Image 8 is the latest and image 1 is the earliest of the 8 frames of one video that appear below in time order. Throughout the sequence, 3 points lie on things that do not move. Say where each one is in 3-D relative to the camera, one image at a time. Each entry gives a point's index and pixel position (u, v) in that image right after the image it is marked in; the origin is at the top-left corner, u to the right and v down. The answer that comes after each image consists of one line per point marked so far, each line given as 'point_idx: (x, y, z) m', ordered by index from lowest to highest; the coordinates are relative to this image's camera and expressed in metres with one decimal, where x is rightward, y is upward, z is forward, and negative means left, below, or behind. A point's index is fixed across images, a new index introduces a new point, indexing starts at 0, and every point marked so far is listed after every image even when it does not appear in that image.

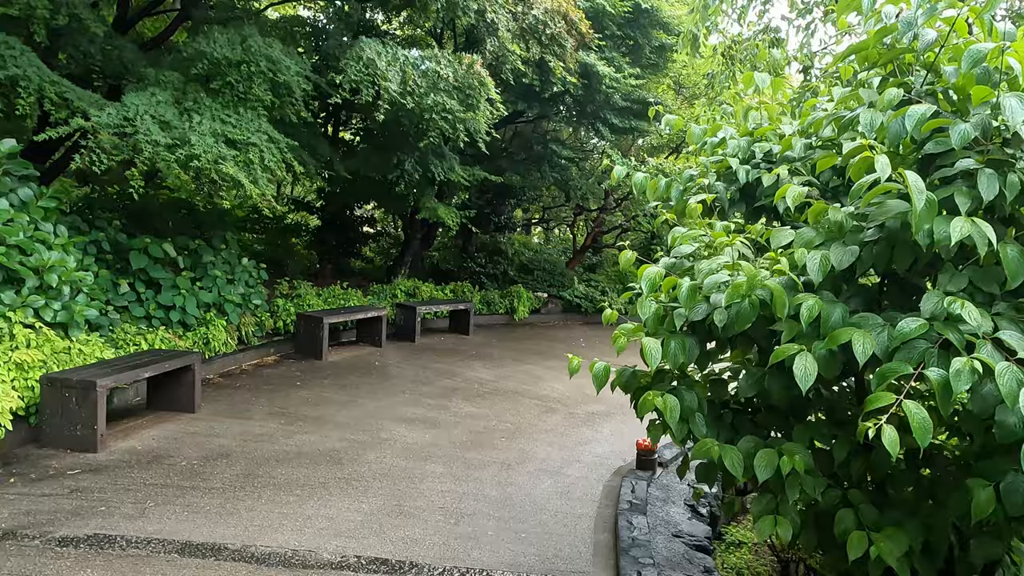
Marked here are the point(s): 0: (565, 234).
0: (+1.0, +1.0, +13.0) m
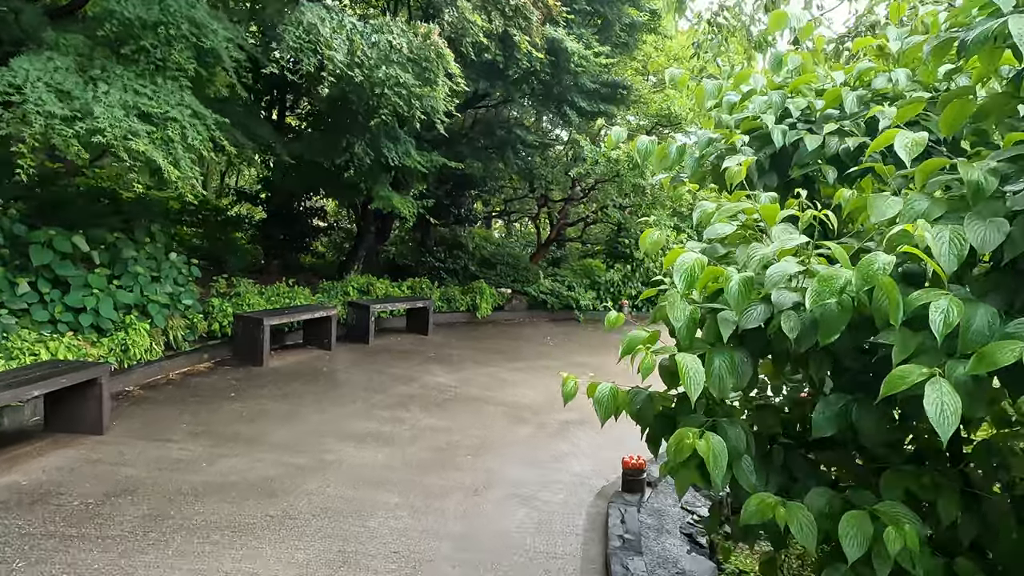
0: (+0.3, +1.1, +12.4) m
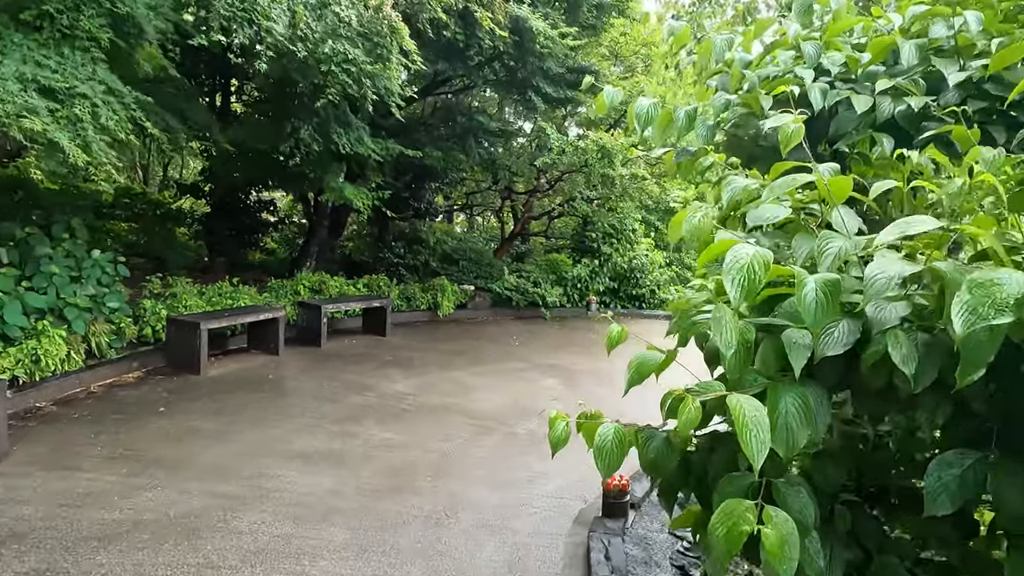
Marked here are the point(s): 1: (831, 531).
0: (-0.4, +1.2, +11.9) m
1: (+0.6, -0.4, +1.1) m
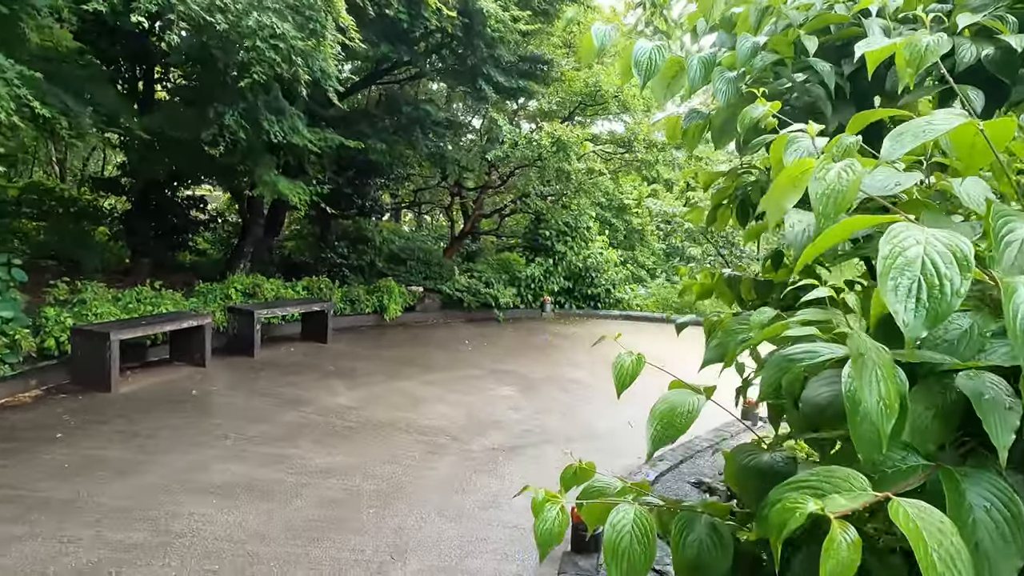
0: (-1.2, +1.2, +11.4) m
1: (+0.5, -0.4, +0.7) m
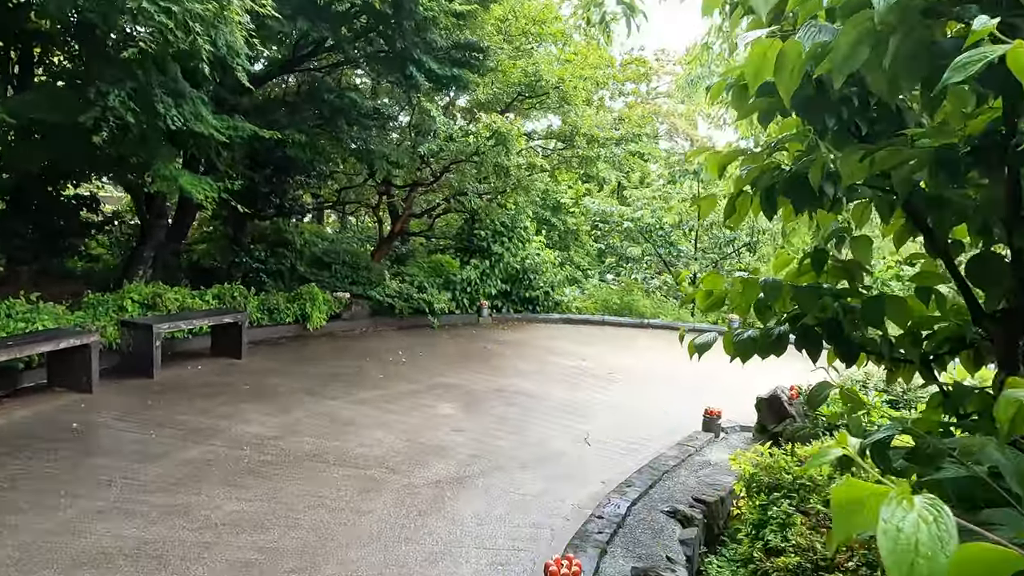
0: (-2.3, +1.1, +10.7) m
1: (+0.6, -0.5, +0.3) m
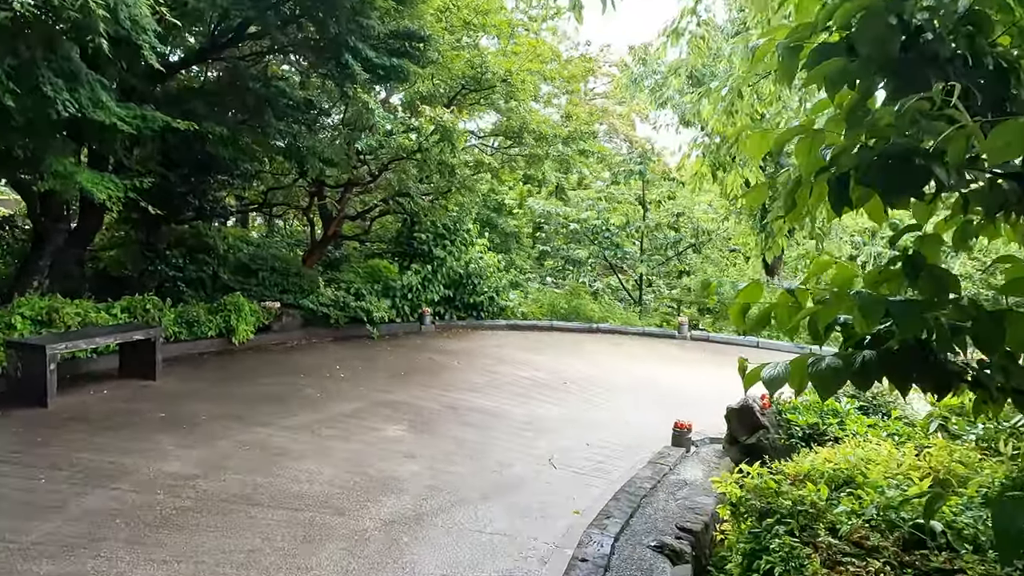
0: (-3.2, +1.0, +10.0) m
1: (+0.8, -0.5, -0.1) m
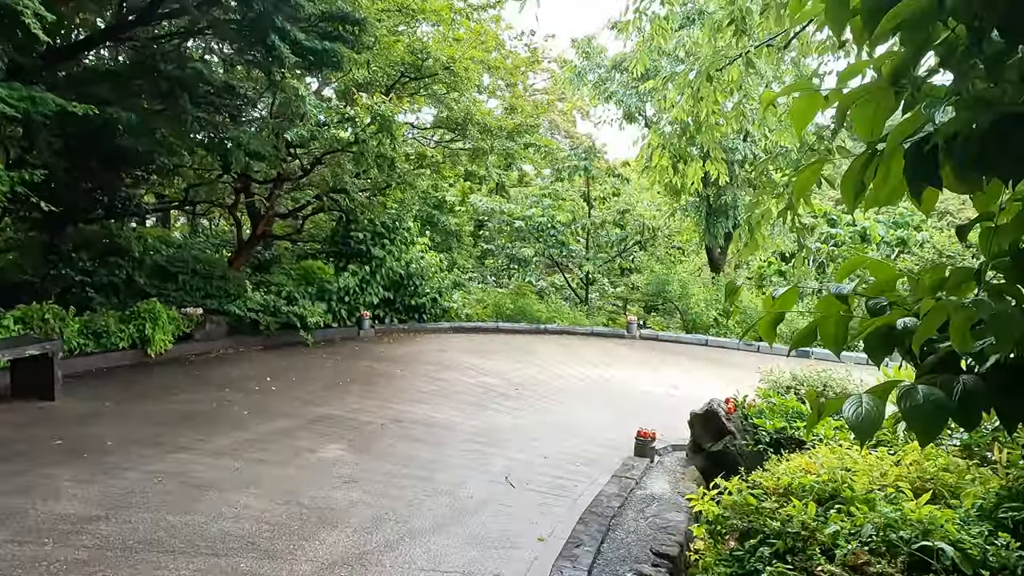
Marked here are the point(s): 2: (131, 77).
0: (-4.1, +0.9, +9.3) m
1: (+0.9, -0.5, -0.4) m
2: (-3.2, +1.8, +5.6) m
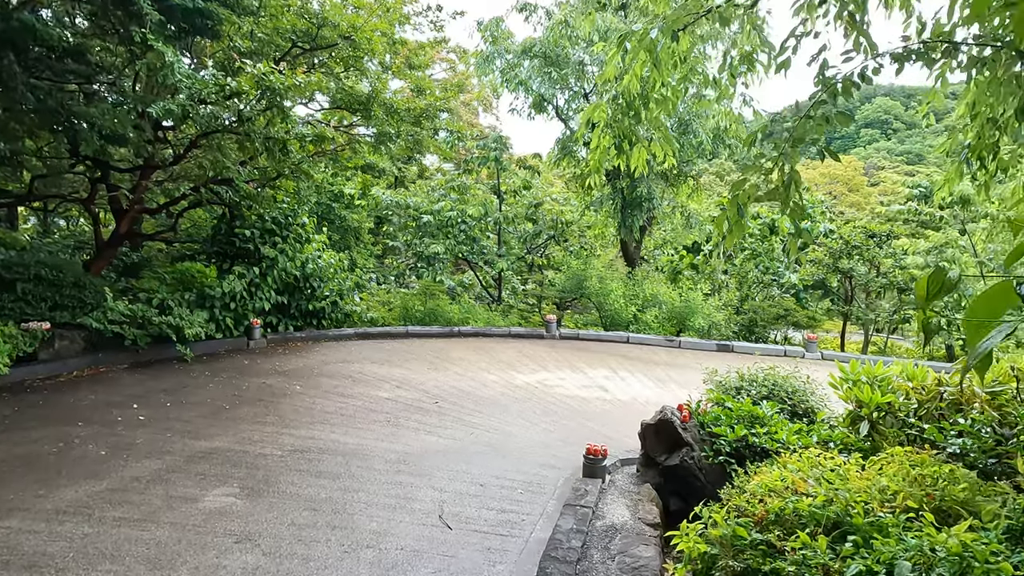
0: (-5.2, +0.8, +7.9) m
1: (+1.2, -0.5, -0.9) m
2: (-3.8, +1.7, +4.4) m
